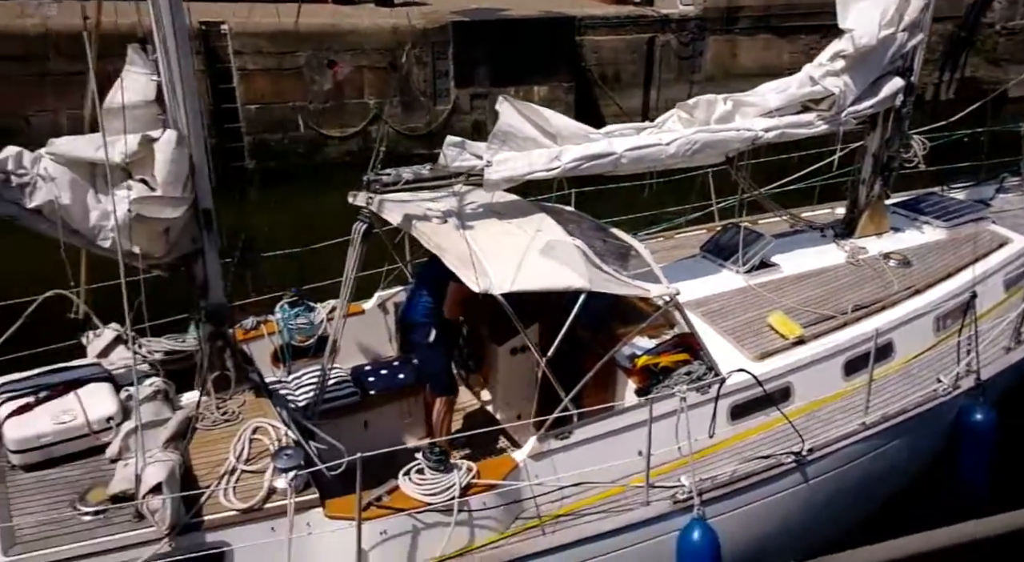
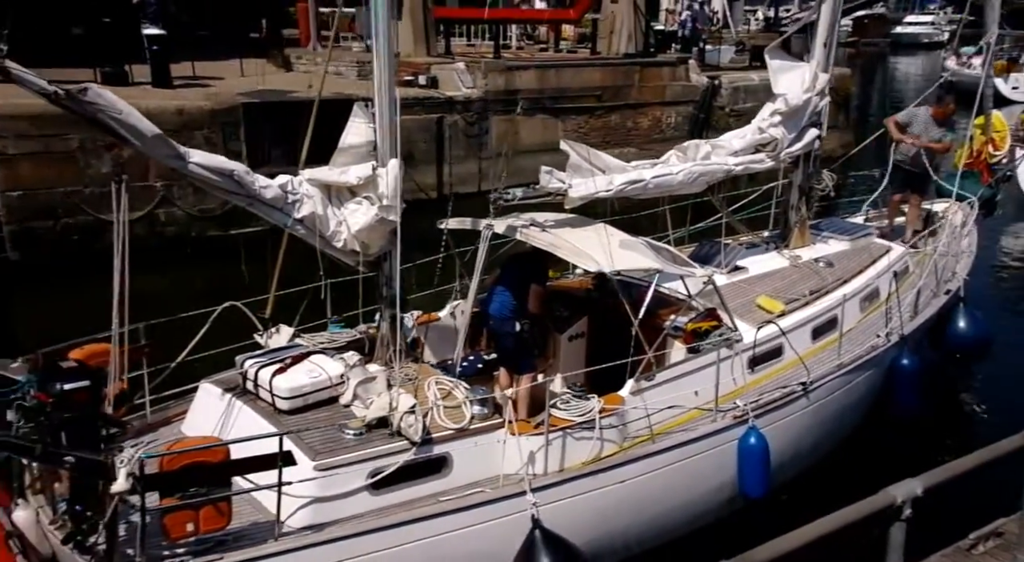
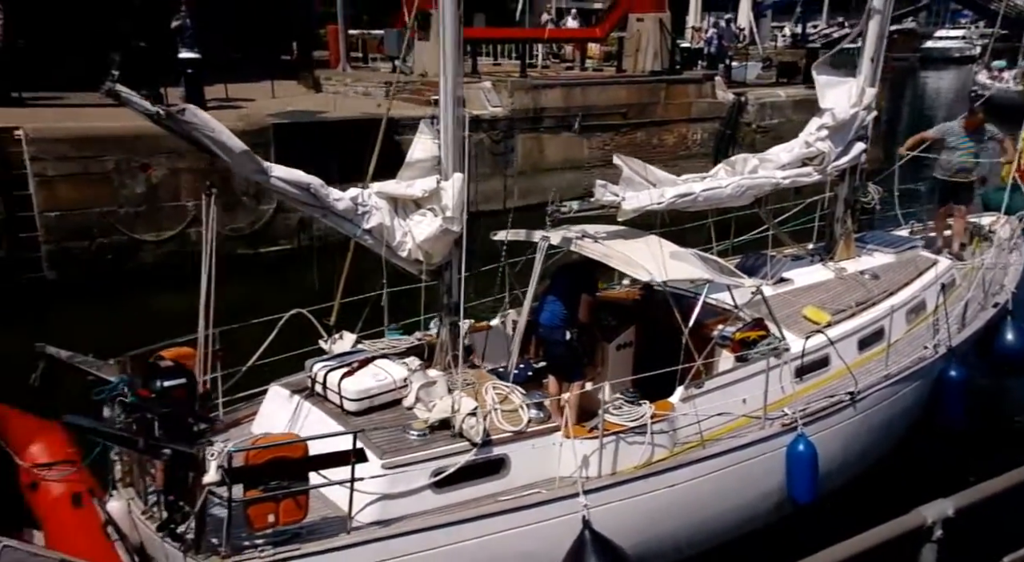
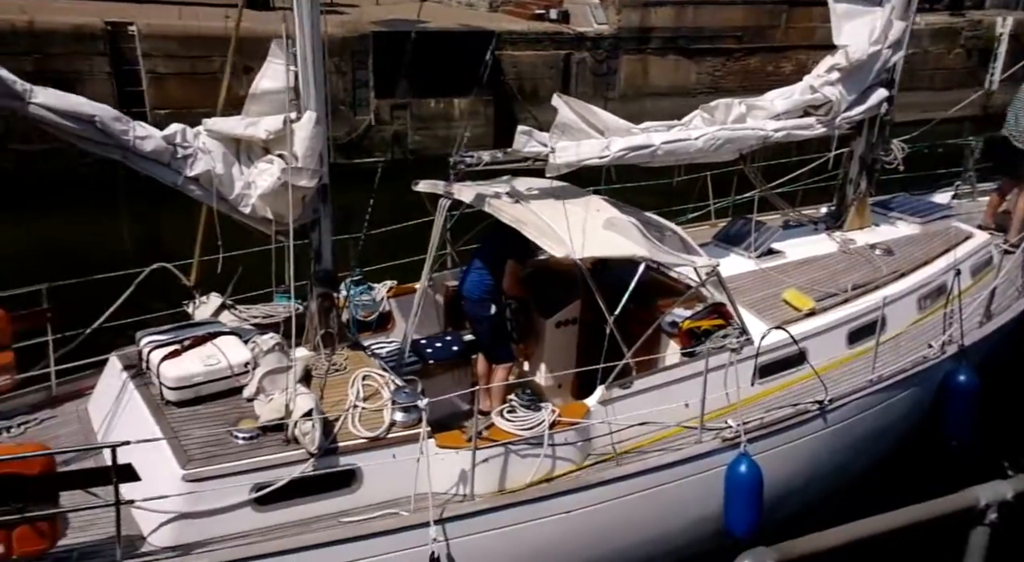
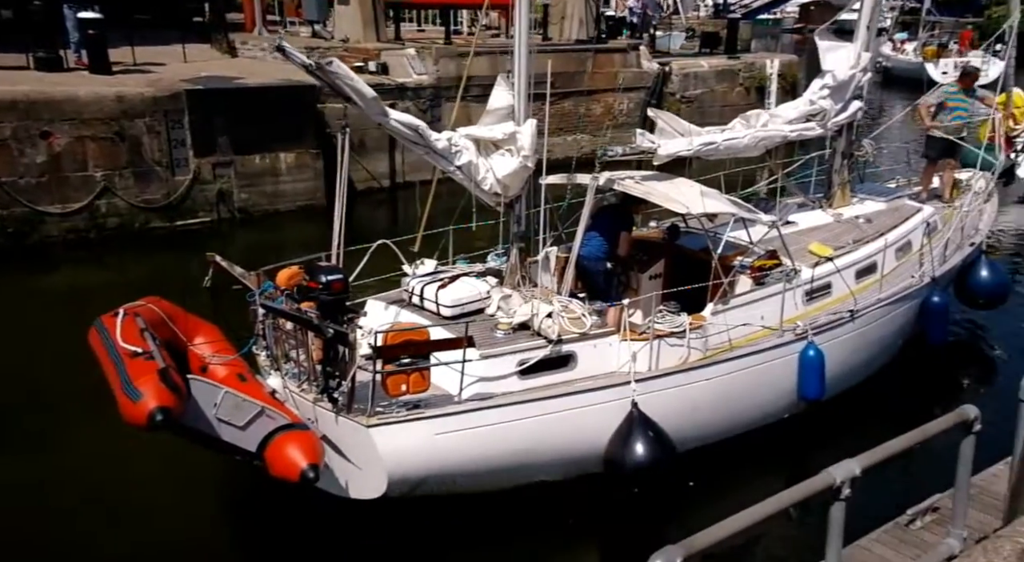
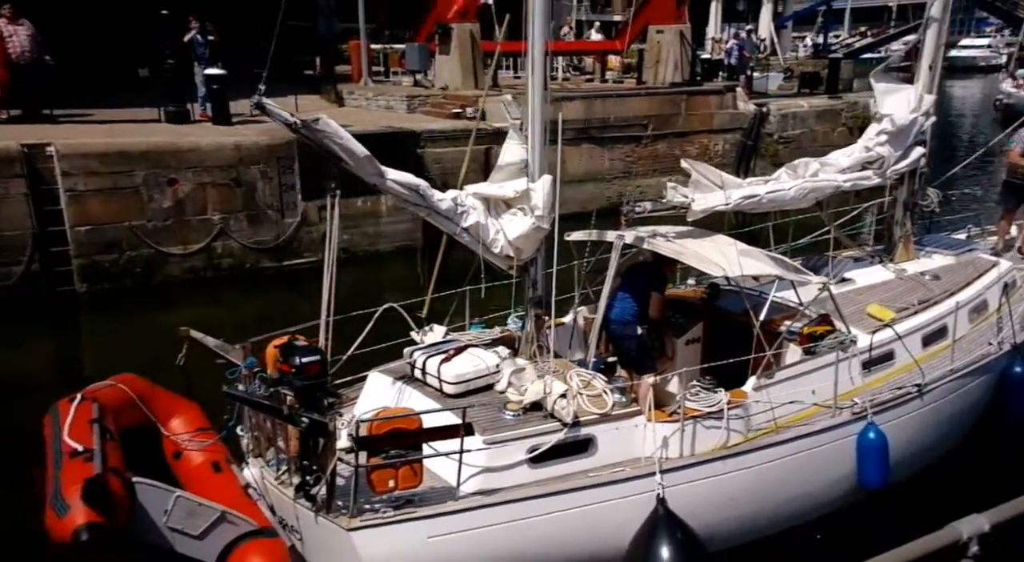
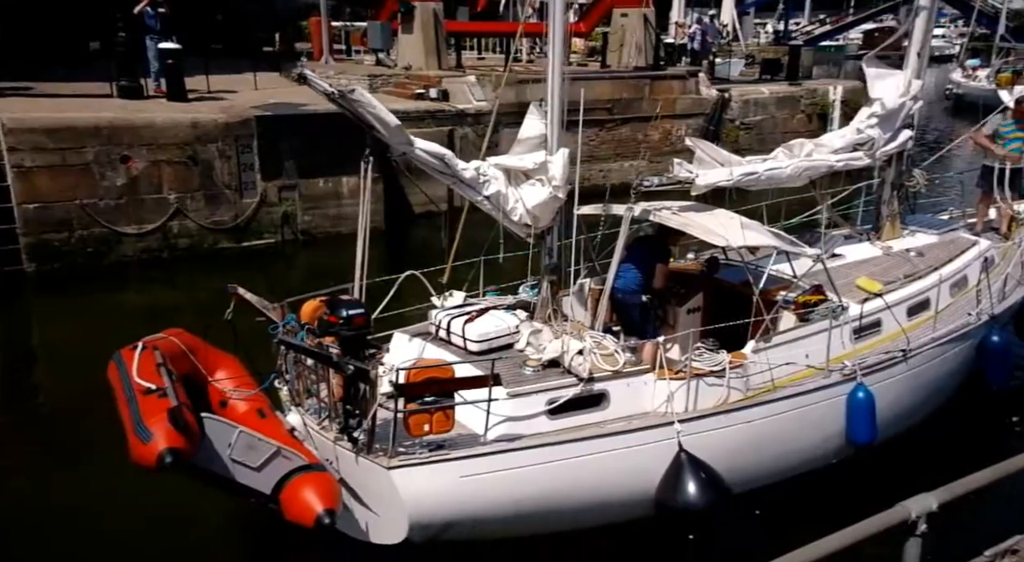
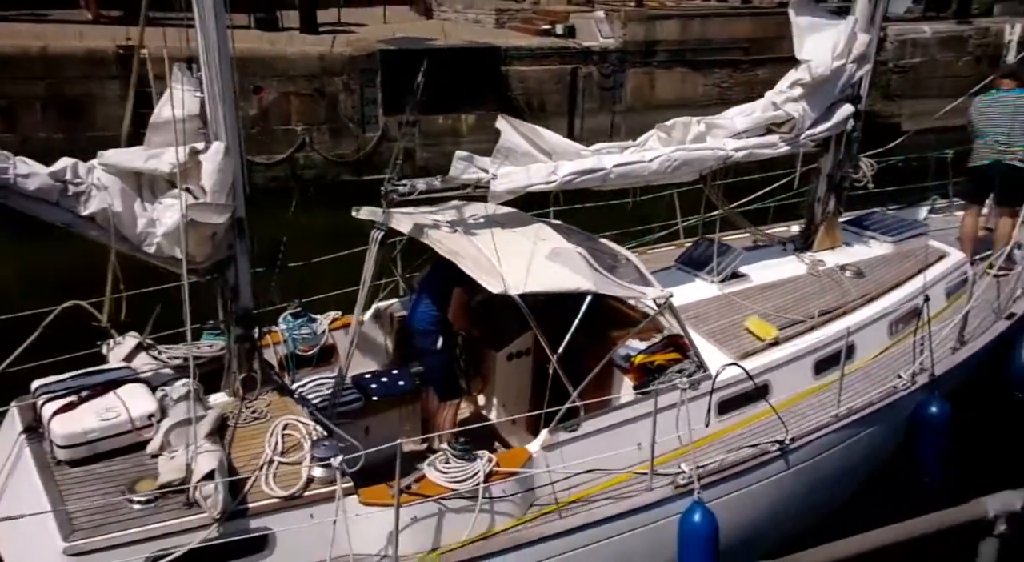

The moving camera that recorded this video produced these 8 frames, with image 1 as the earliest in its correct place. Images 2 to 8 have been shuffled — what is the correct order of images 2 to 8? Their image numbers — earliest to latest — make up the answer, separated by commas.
8, 4, 2, 3, 6, 7, 5
